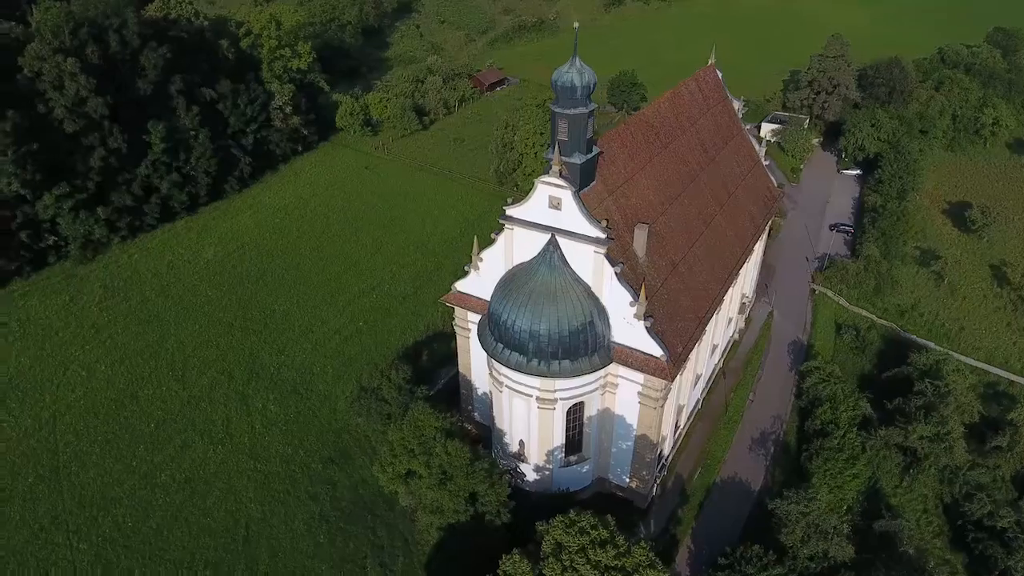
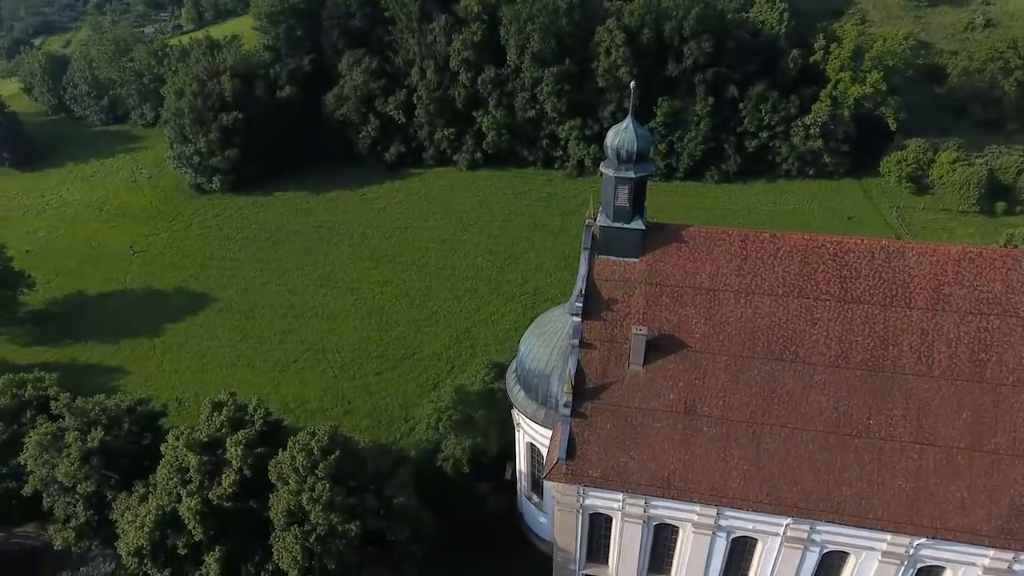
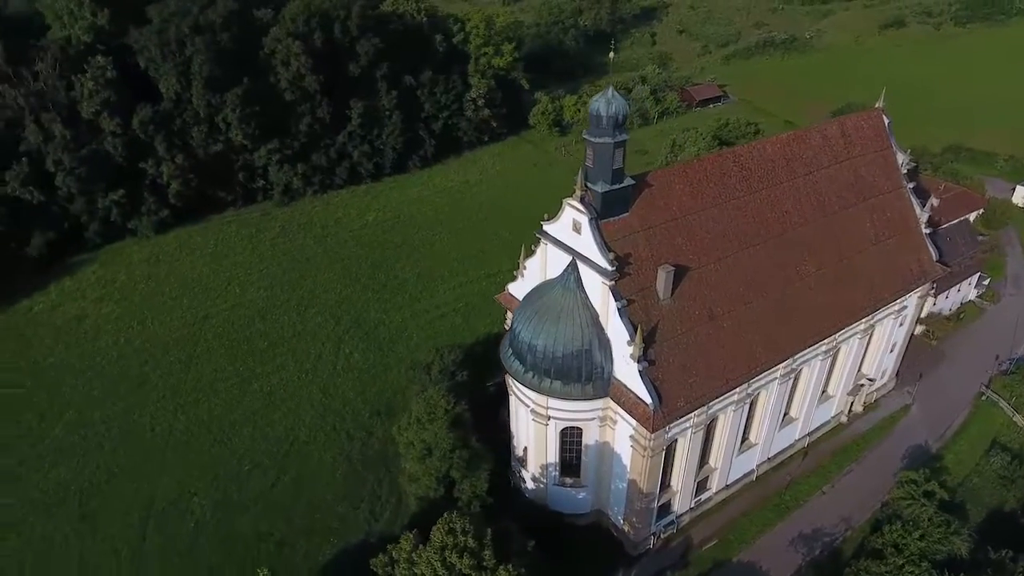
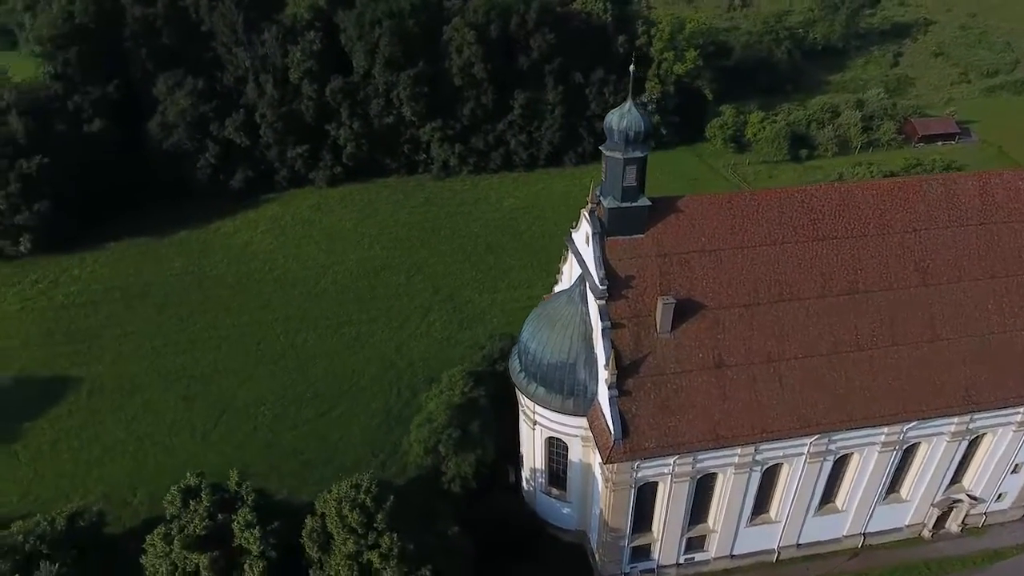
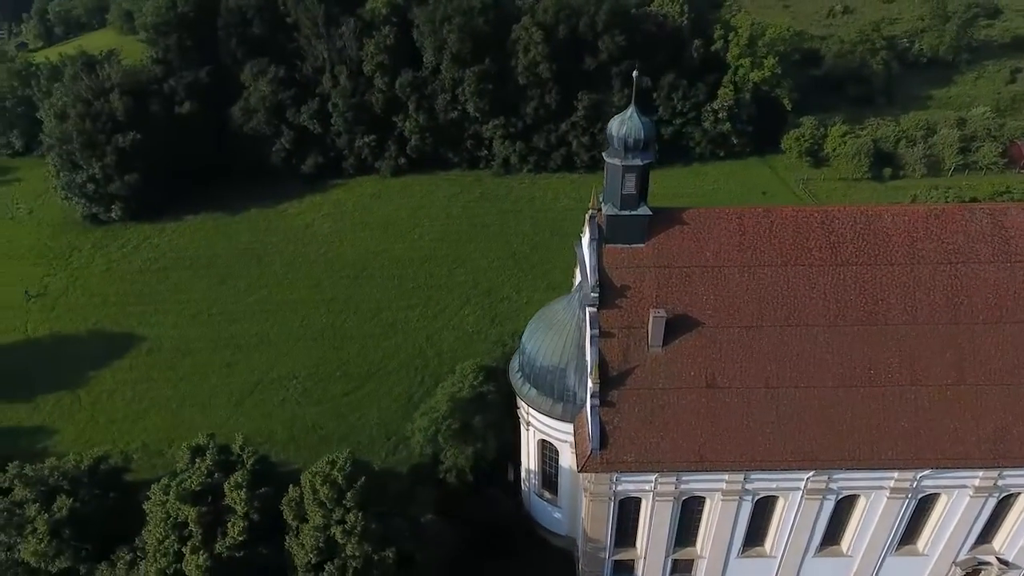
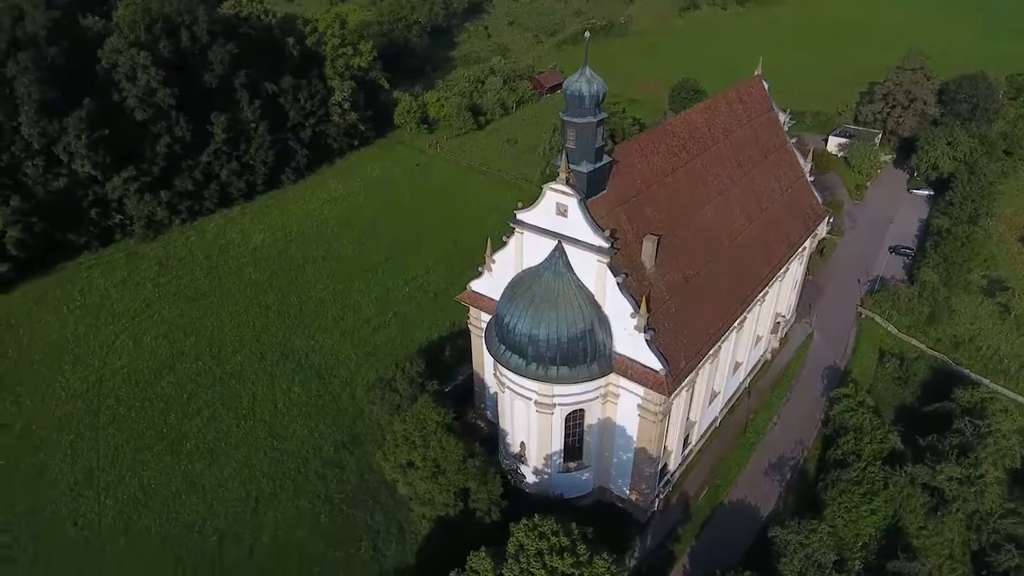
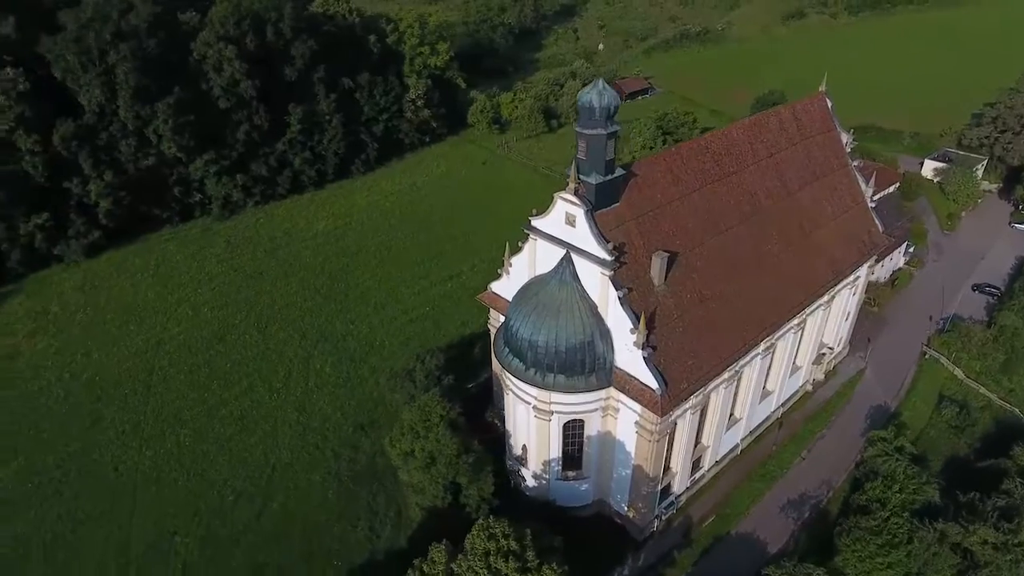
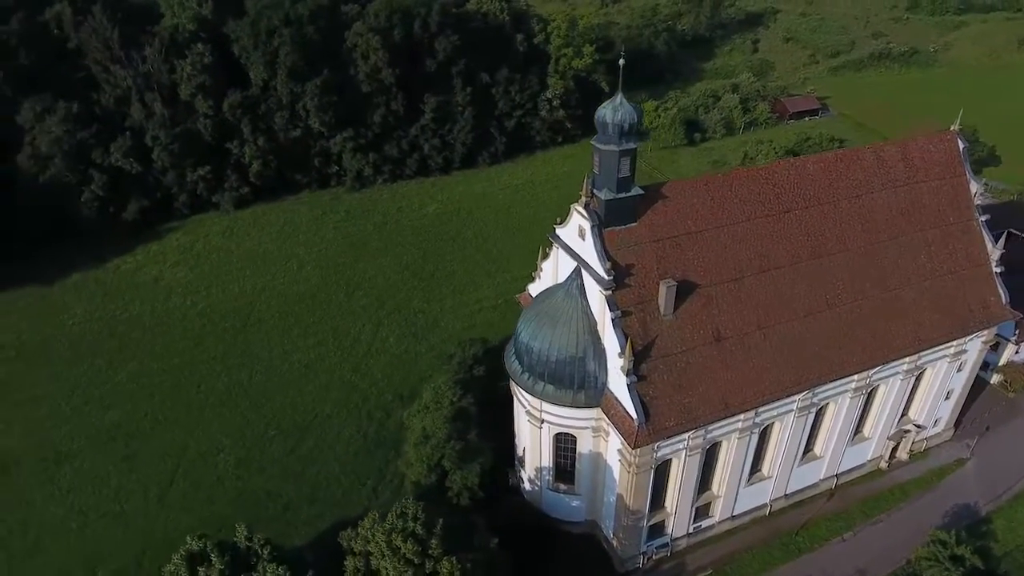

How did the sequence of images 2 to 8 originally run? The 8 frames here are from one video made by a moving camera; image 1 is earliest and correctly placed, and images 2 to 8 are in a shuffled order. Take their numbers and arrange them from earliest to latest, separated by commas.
6, 7, 3, 8, 4, 5, 2
